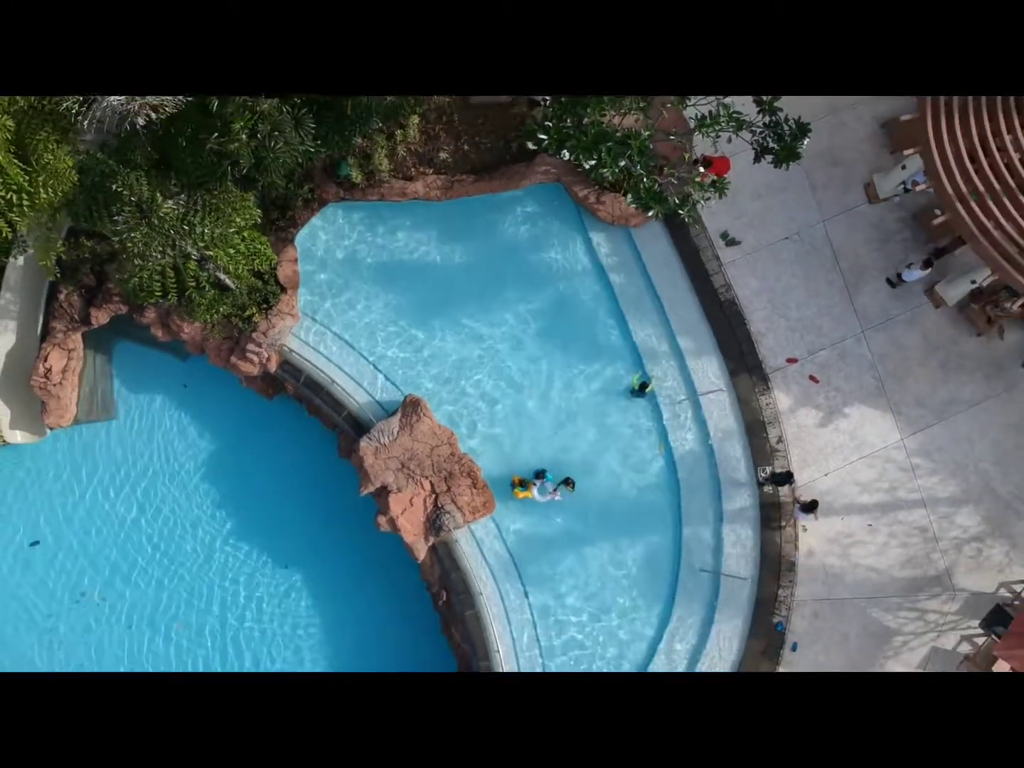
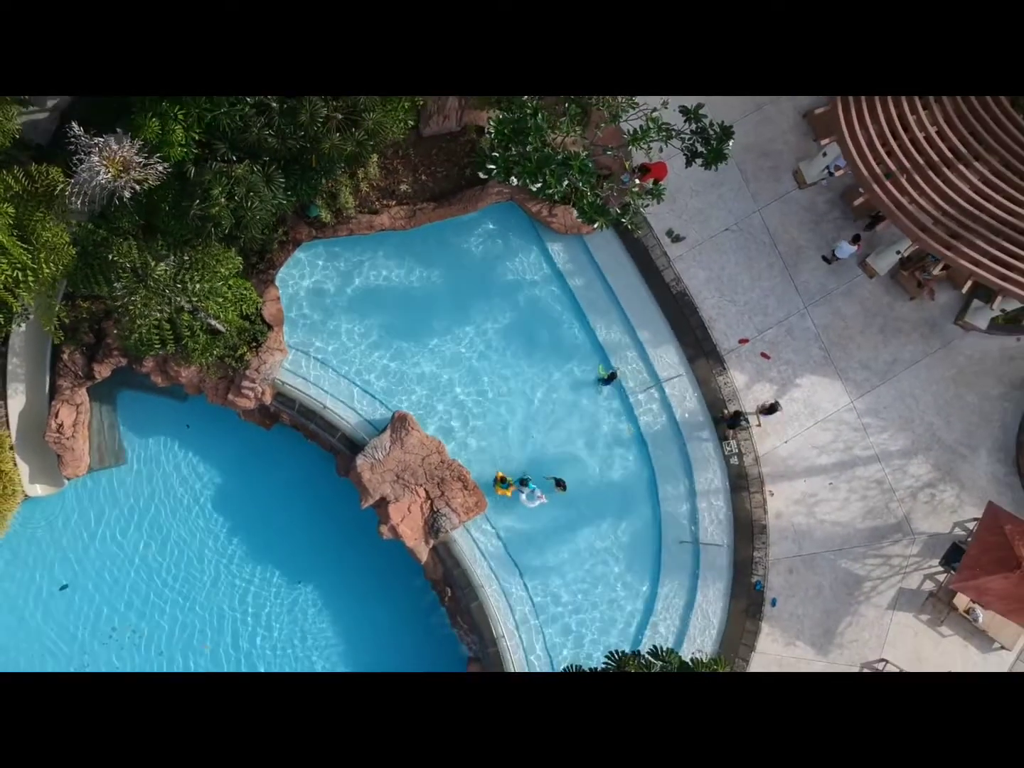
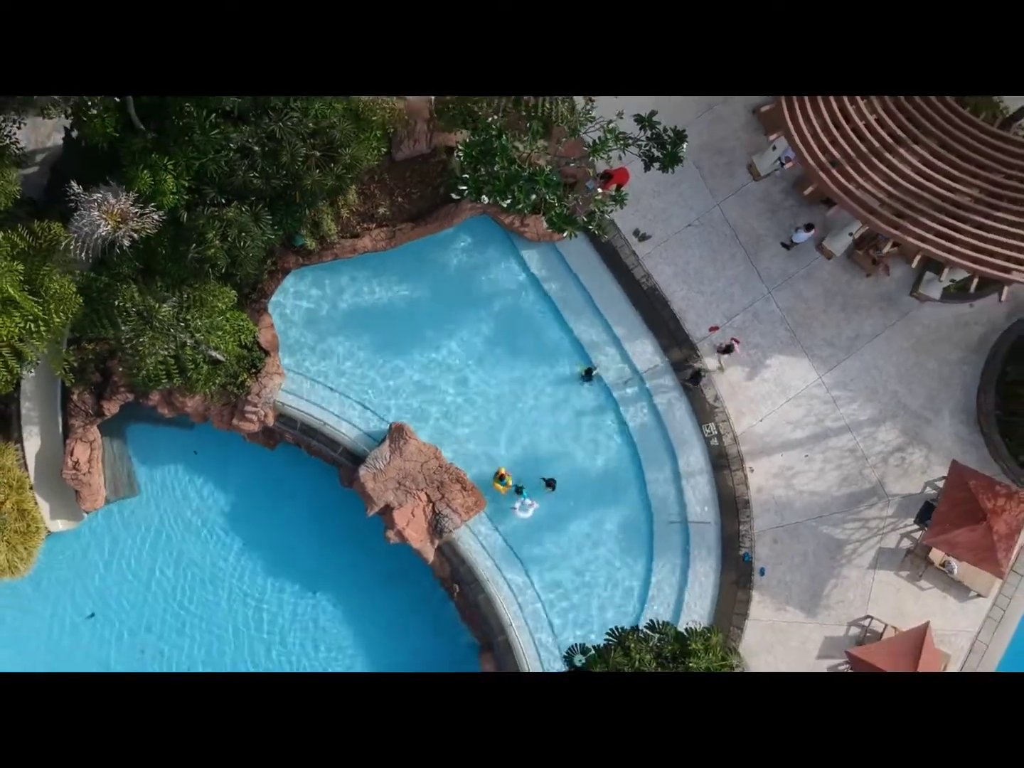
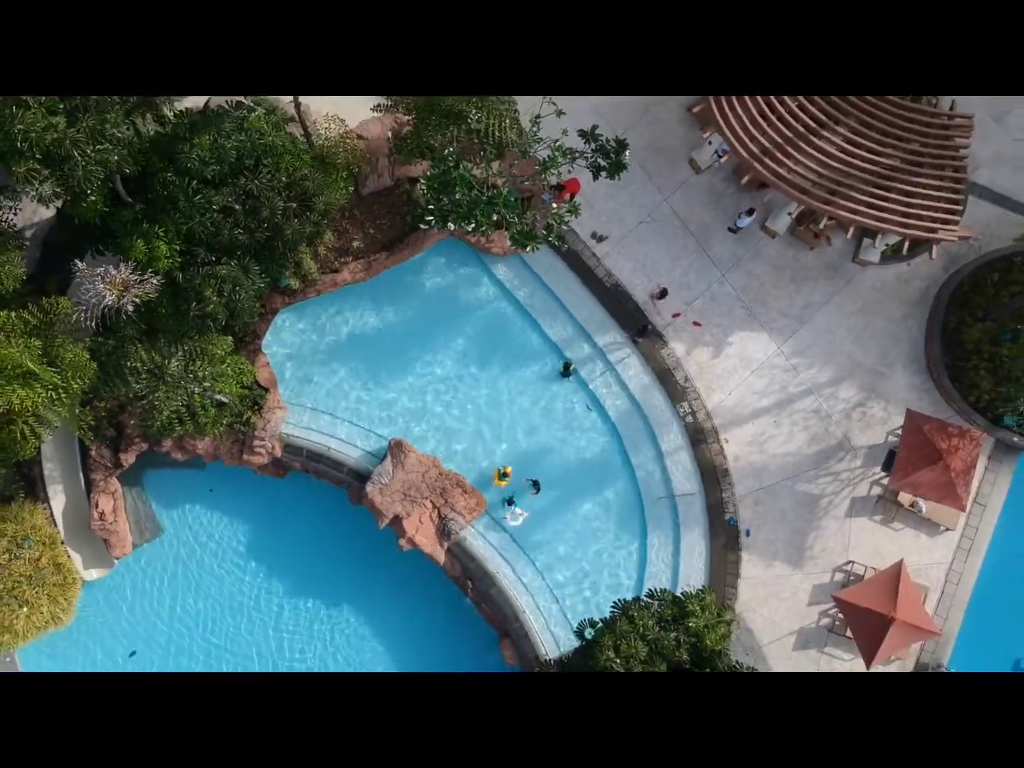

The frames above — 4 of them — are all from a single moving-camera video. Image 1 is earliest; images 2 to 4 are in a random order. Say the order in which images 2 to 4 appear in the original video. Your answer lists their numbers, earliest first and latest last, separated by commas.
2, 3, 4
